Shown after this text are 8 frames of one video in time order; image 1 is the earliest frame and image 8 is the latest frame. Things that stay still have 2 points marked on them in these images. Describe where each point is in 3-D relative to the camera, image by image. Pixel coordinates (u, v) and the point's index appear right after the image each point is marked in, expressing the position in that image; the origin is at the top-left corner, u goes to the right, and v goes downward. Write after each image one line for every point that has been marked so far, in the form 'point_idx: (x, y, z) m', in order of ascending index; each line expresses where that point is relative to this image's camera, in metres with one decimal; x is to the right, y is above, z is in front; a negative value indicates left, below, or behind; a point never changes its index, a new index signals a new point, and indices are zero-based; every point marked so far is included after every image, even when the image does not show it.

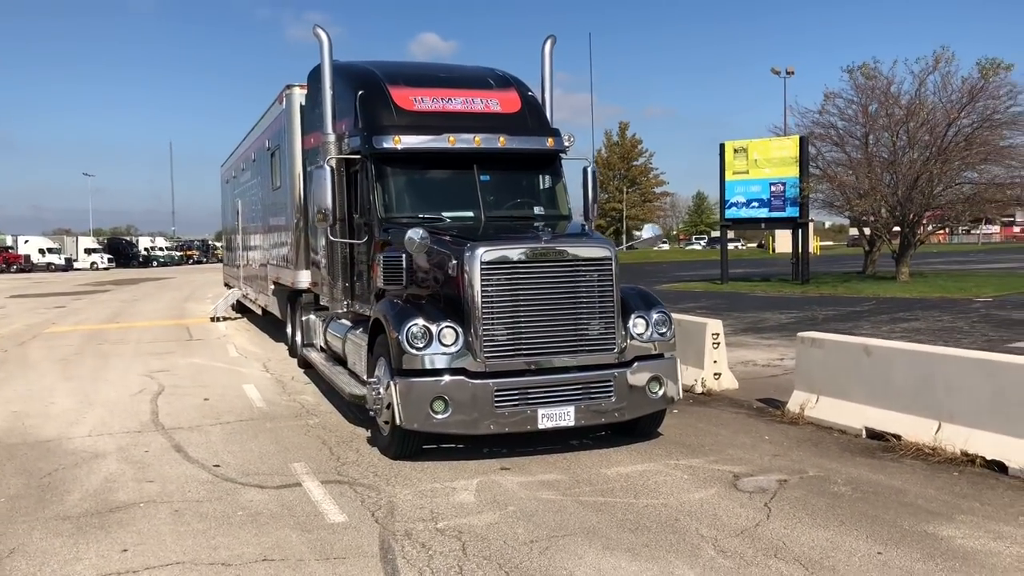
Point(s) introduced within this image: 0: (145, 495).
0: (-2.4, -1.4, +5.6) m
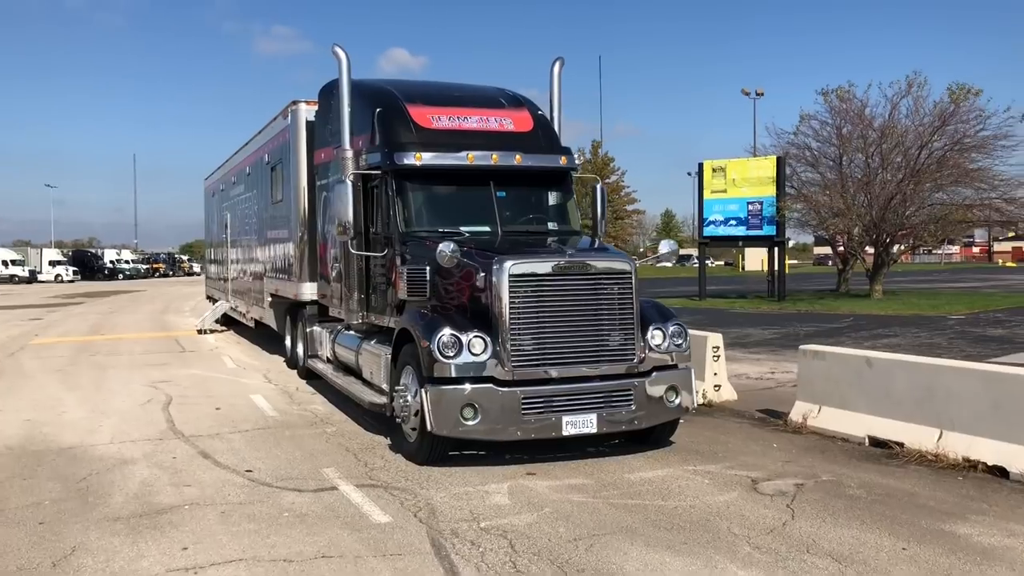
0: (-2.2, -1.4, +5.8) m
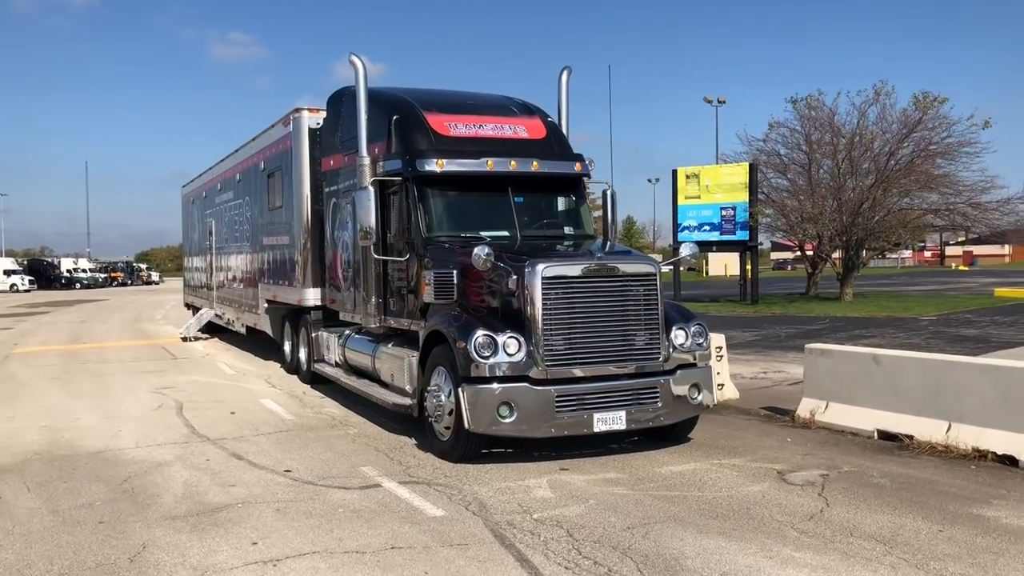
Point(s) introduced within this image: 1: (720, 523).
0: (-1.9, -1.4, +5.9) m
1: (+1.2, -1.4, +5.0) m
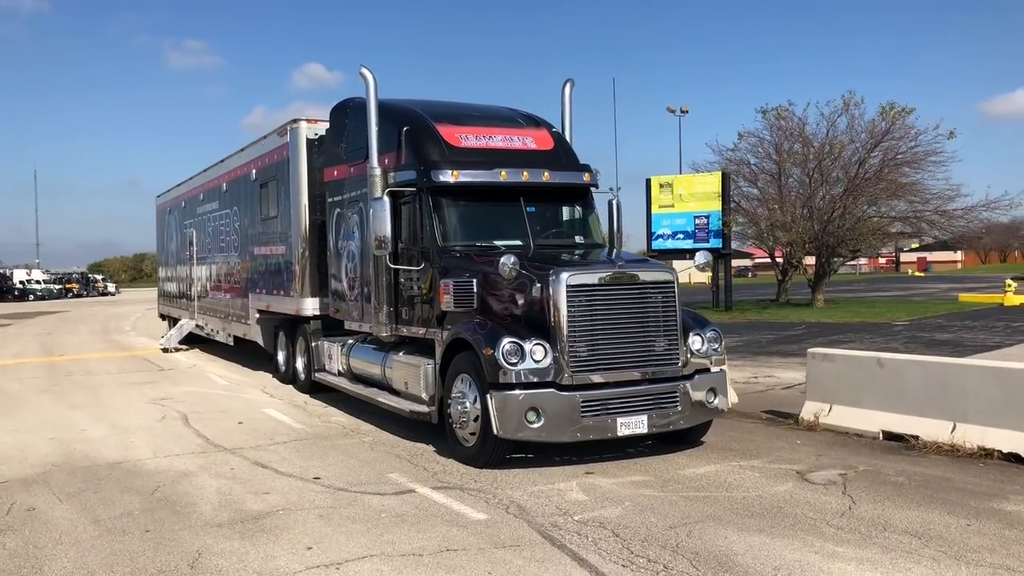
0: (-1.7, -1.5, +6.0) m
1: (+1.5, -1.4, +5.2) m
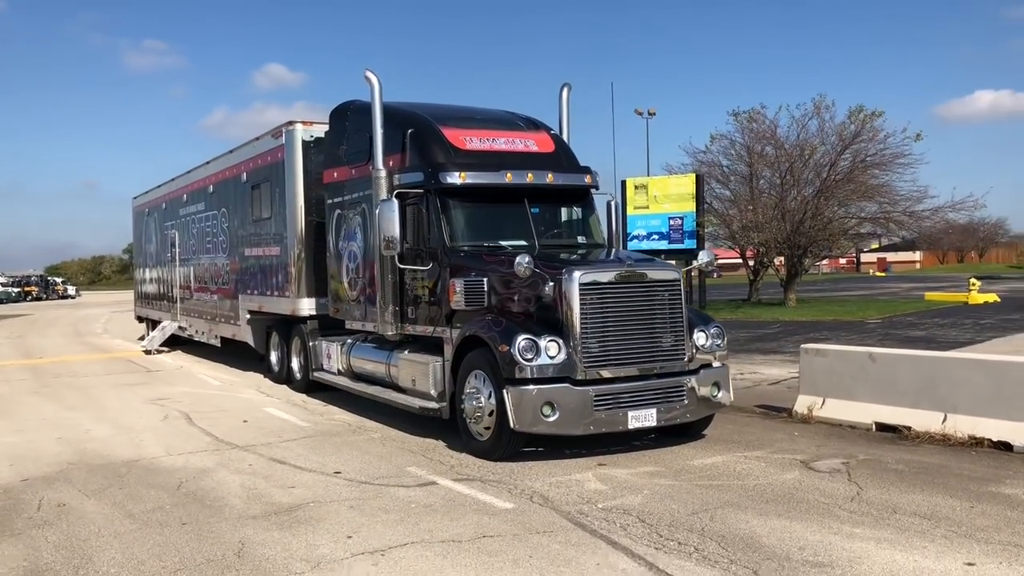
0: (-1.5, -1.5, +6.1) m
1: (+1.7, -1.4, +5.5) m
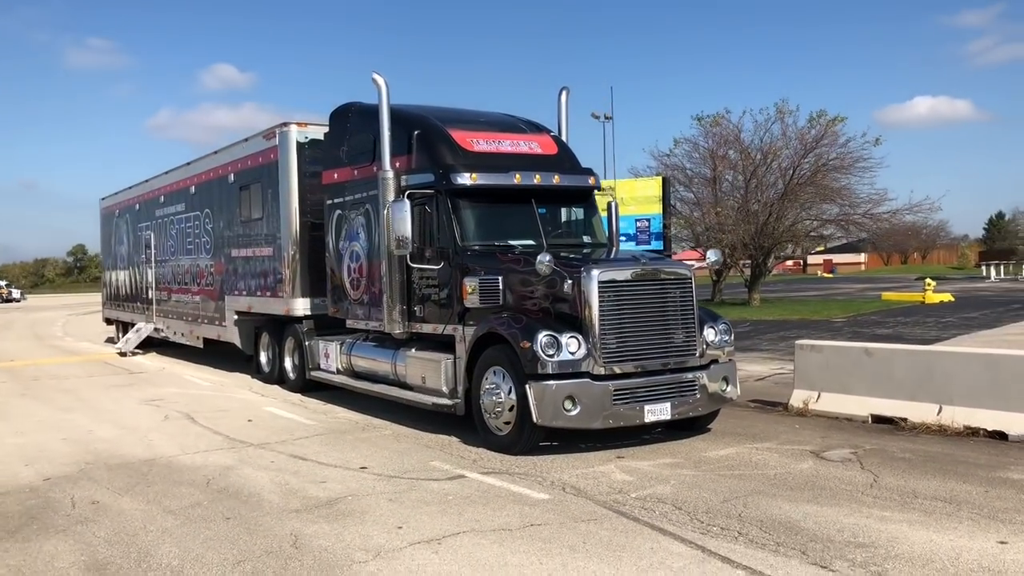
0: (-1.3, -1.5, +6.2) m
1: (+2.0, -1.4, +5.8) m
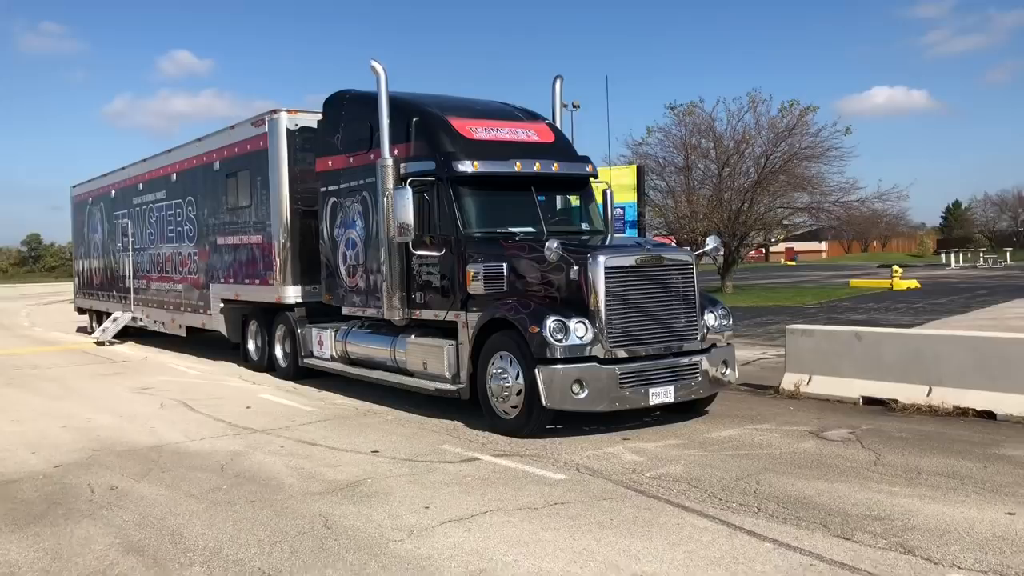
0: (-1.2, -1.4, +6.3) m
1: (+2.1, -1.3, +6.0) m
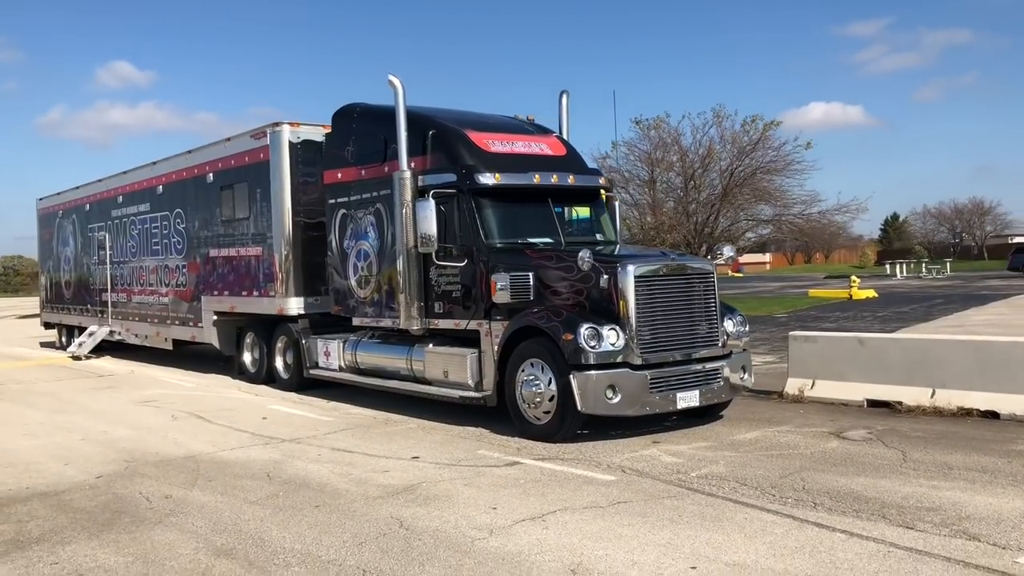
0: (-0.8, -1.5, +6.4) m
1: (+2.5, -1.3, +6.3) m
